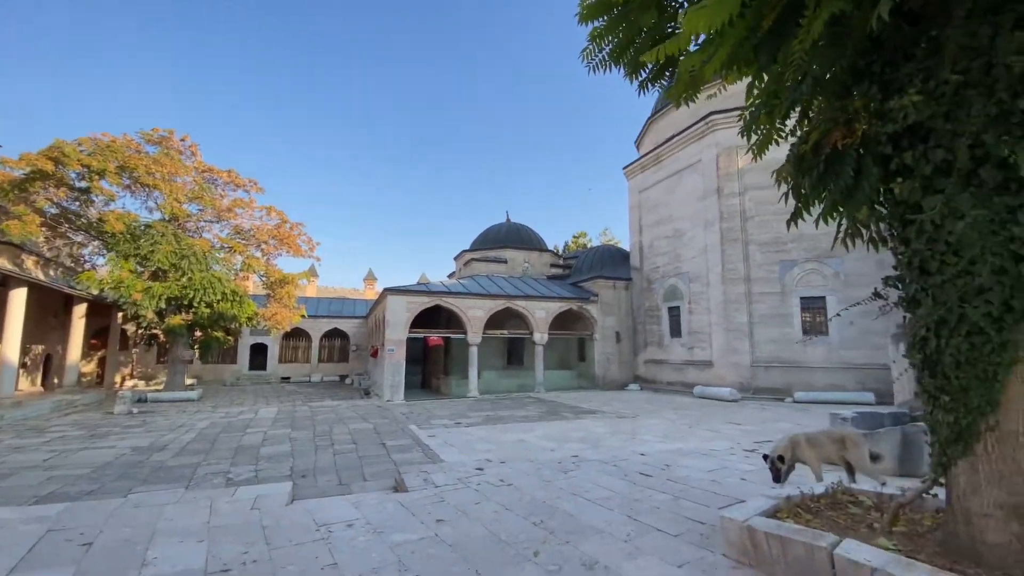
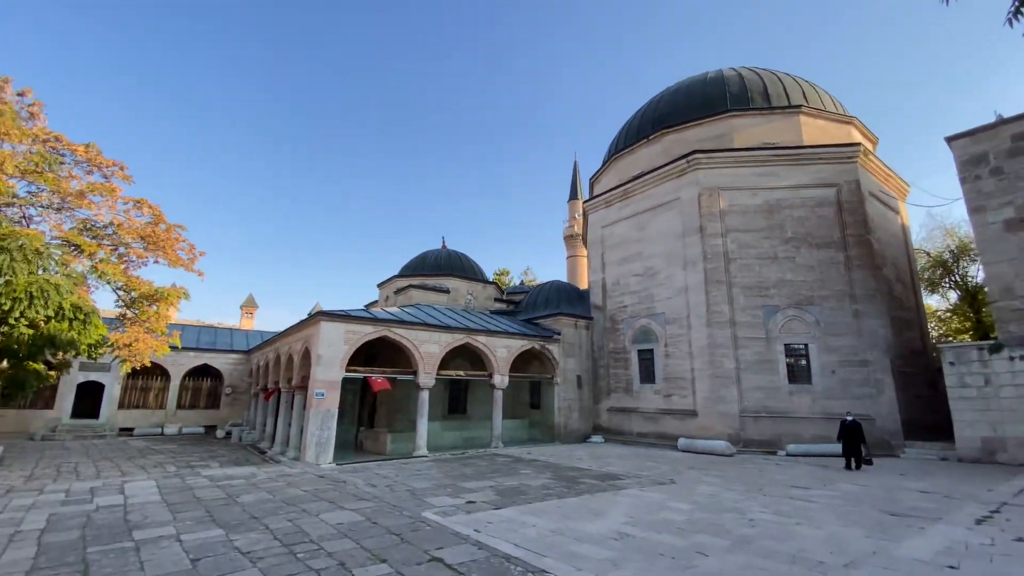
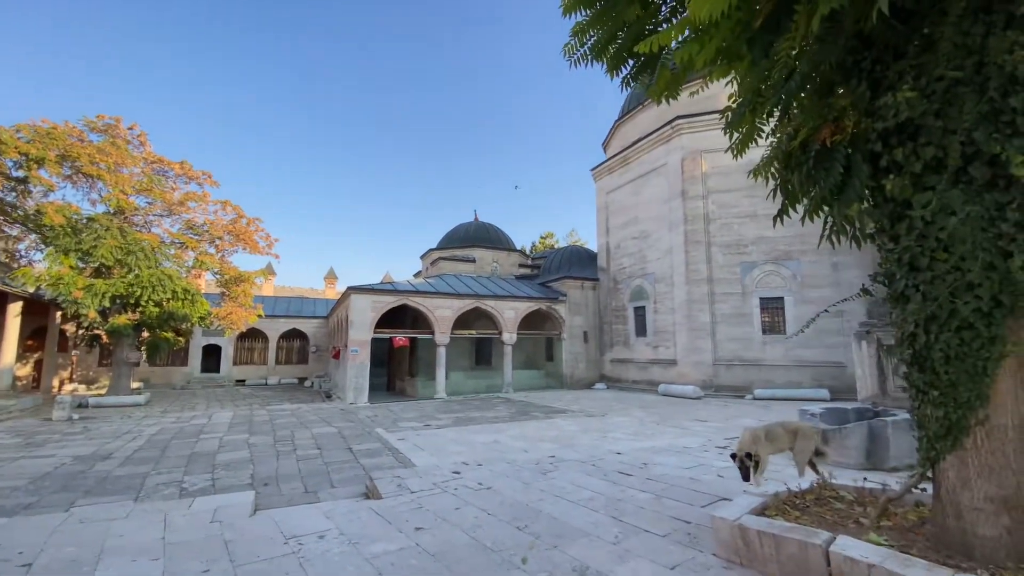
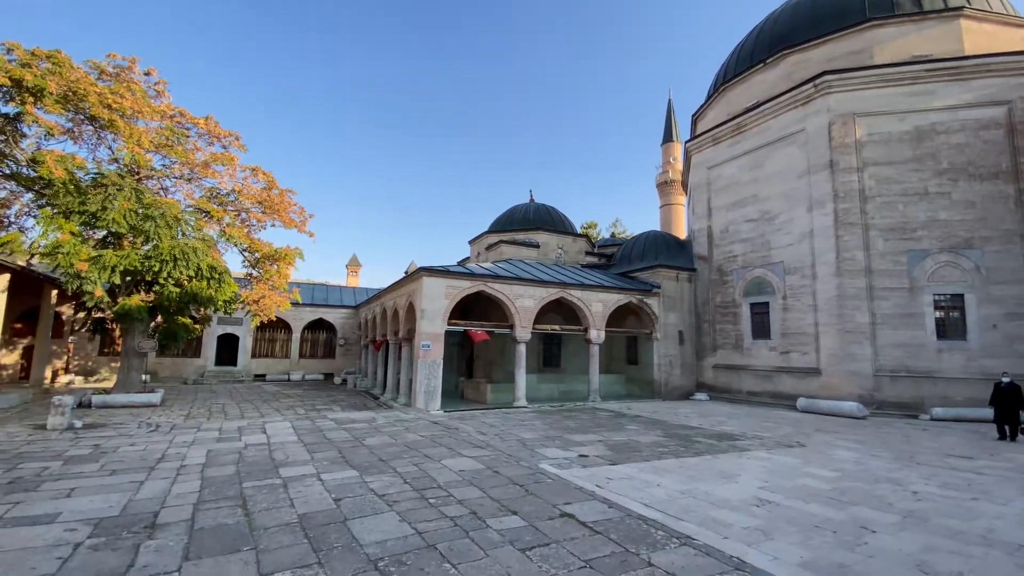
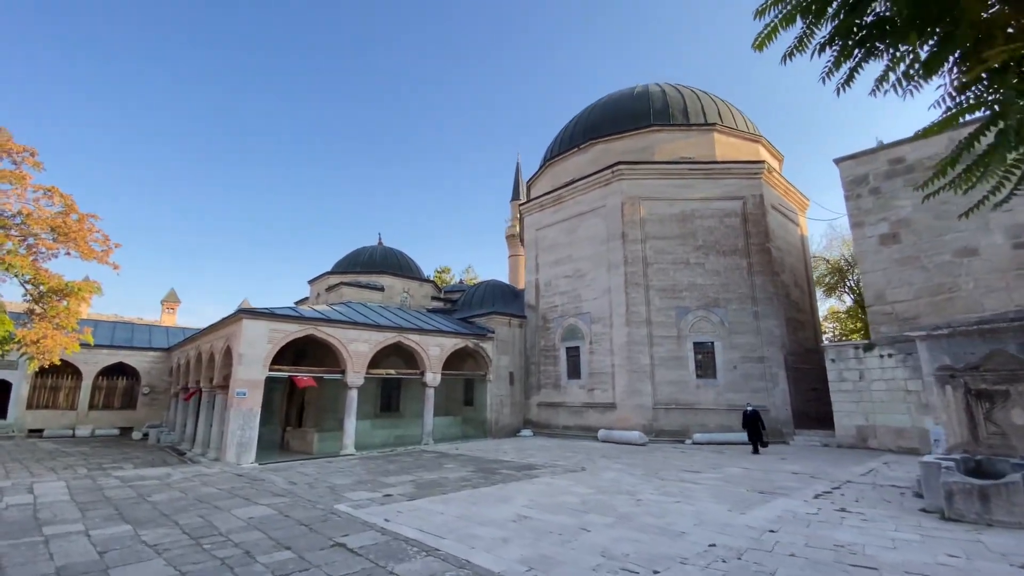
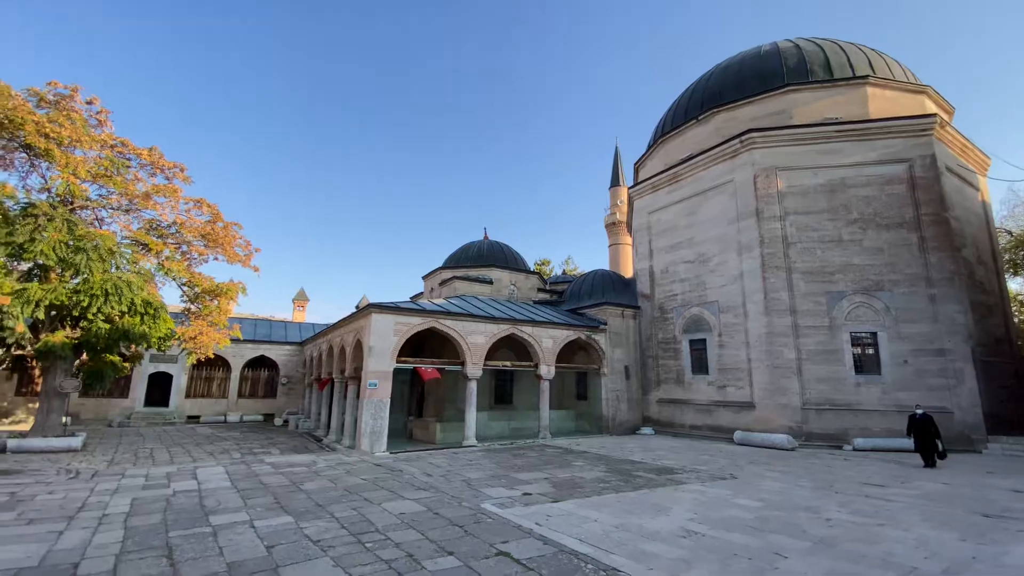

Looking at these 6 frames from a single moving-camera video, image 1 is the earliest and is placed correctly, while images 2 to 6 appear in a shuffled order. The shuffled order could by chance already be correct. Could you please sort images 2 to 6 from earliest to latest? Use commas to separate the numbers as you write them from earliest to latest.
3, 5, 2, 6, 4
